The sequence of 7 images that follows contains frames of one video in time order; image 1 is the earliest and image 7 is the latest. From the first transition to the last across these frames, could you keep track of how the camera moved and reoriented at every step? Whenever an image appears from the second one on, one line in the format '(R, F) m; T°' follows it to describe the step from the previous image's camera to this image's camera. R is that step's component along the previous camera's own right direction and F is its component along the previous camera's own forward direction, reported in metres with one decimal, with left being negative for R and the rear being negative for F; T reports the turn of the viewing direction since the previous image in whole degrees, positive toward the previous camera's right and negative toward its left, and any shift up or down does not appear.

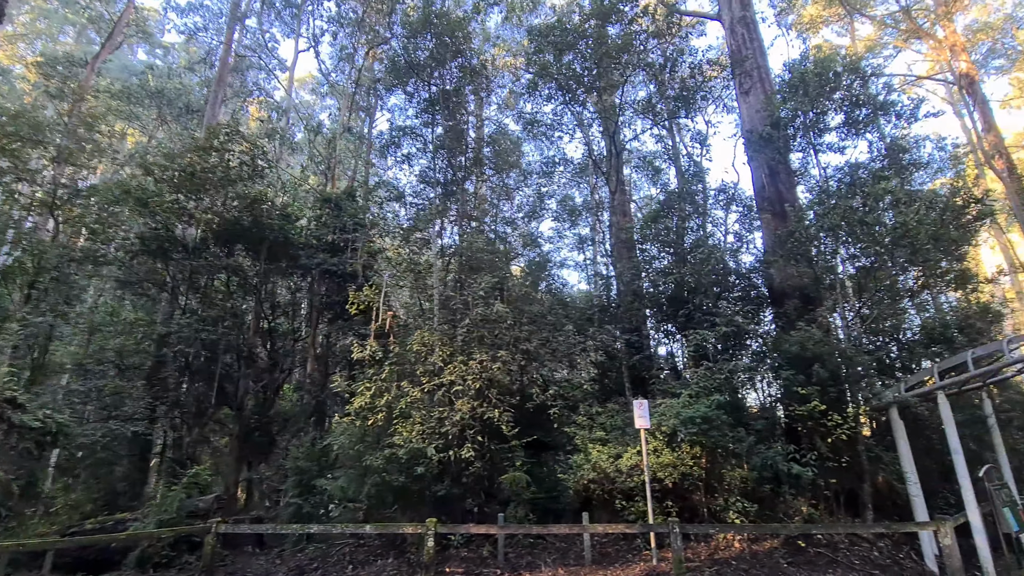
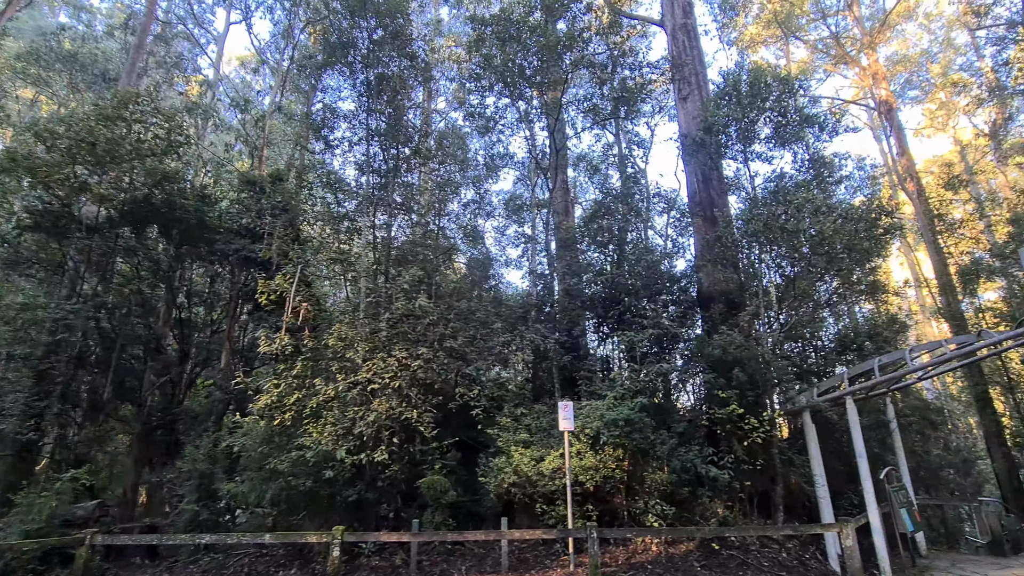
(+0.4, +0.3) m; +6°
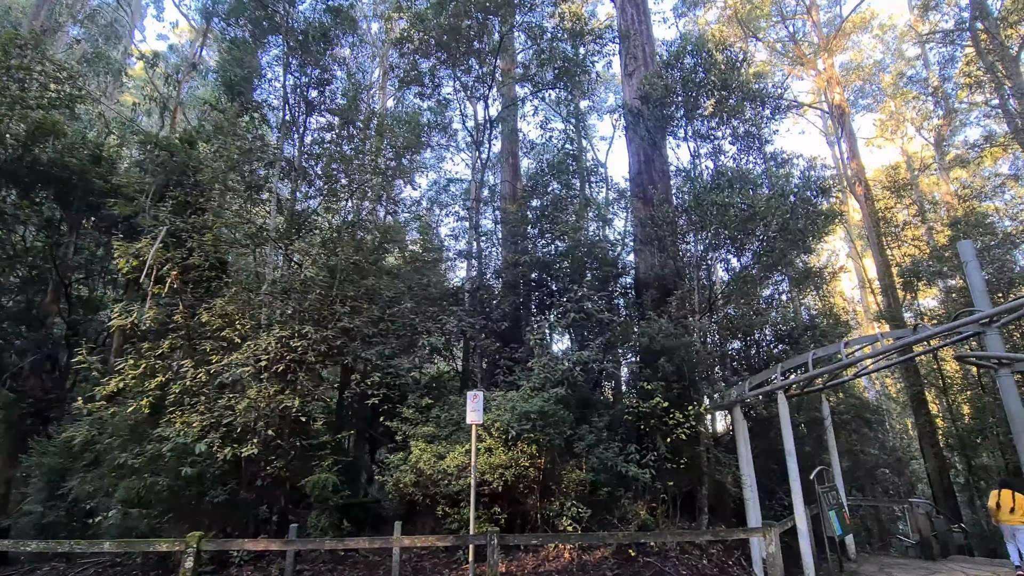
(+0.9, +0.9) m; +4°
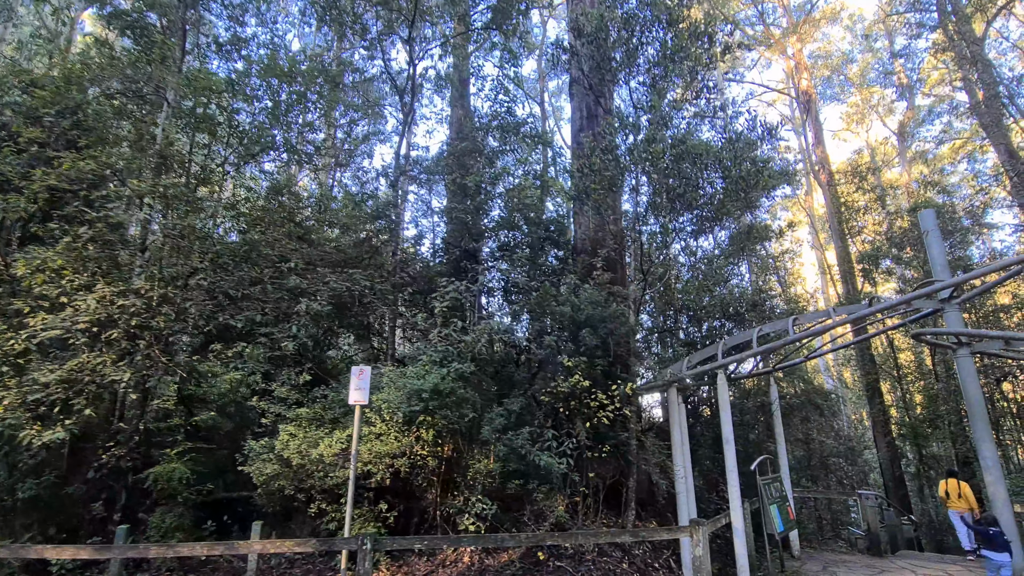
(+1.0, +1.2) m; +3°
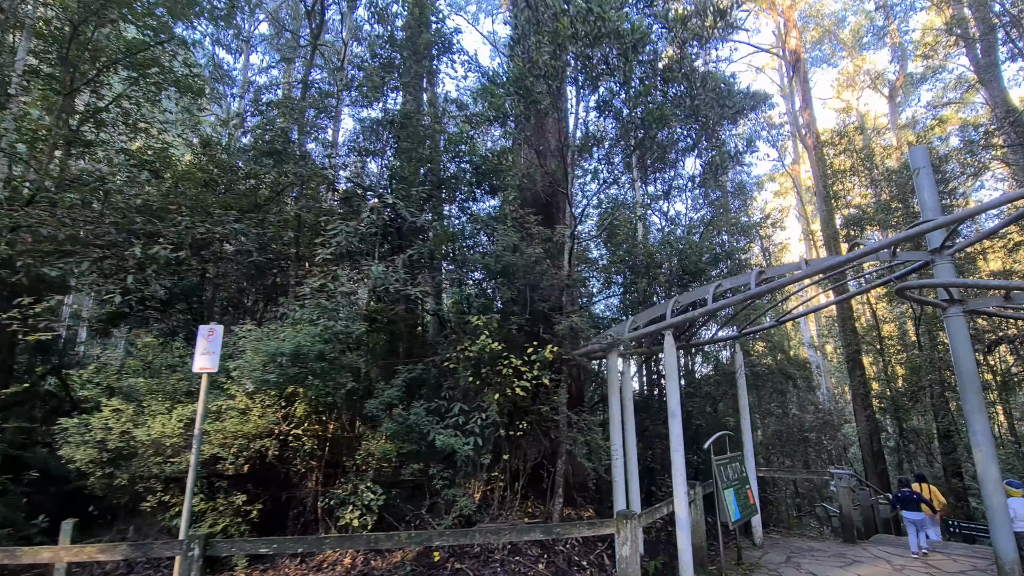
(+1.0, +1.2) m; +1°
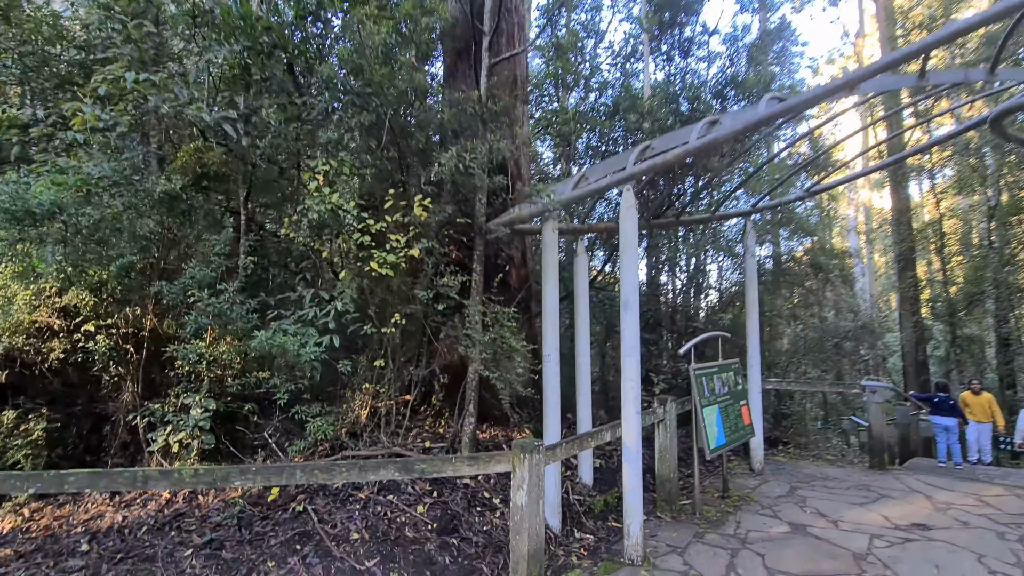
(+1.2, +1.8) m; -4°
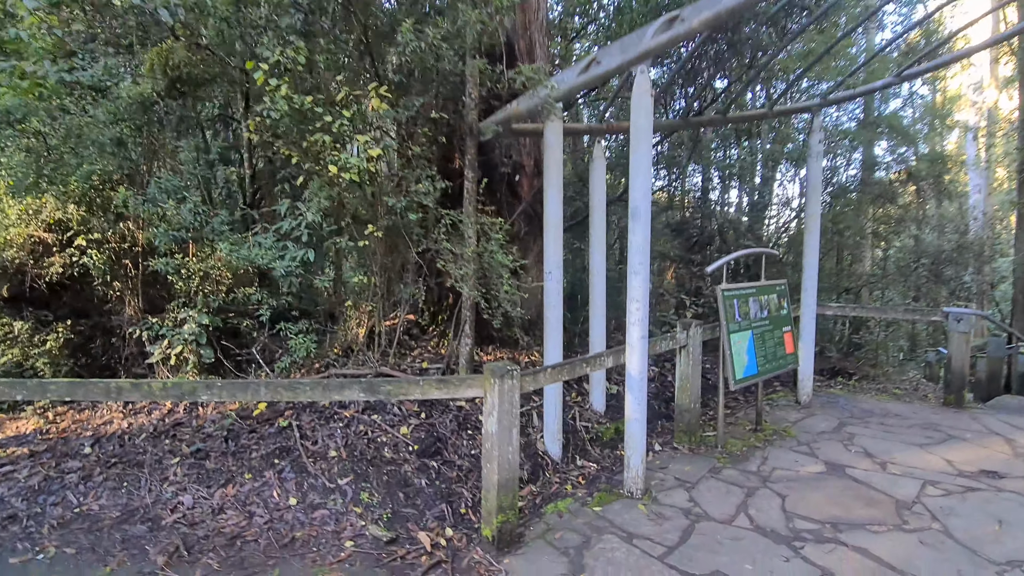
(+0.5, +0.5) m; -8°
